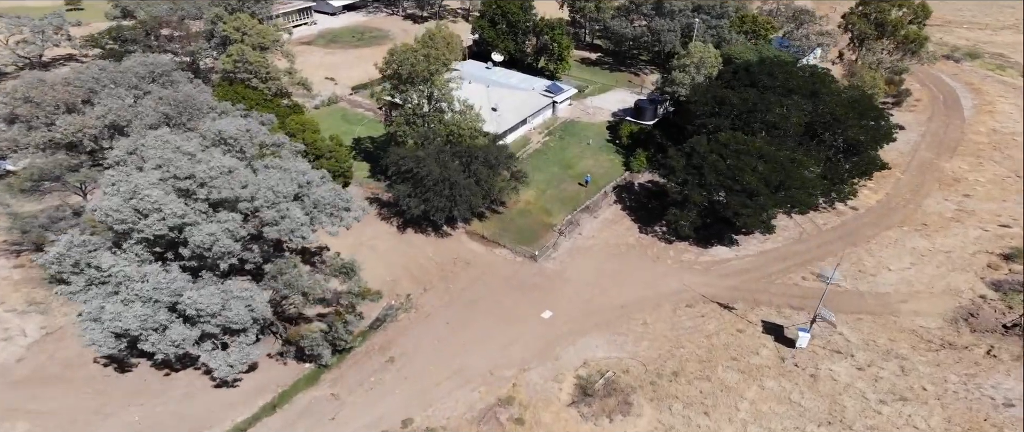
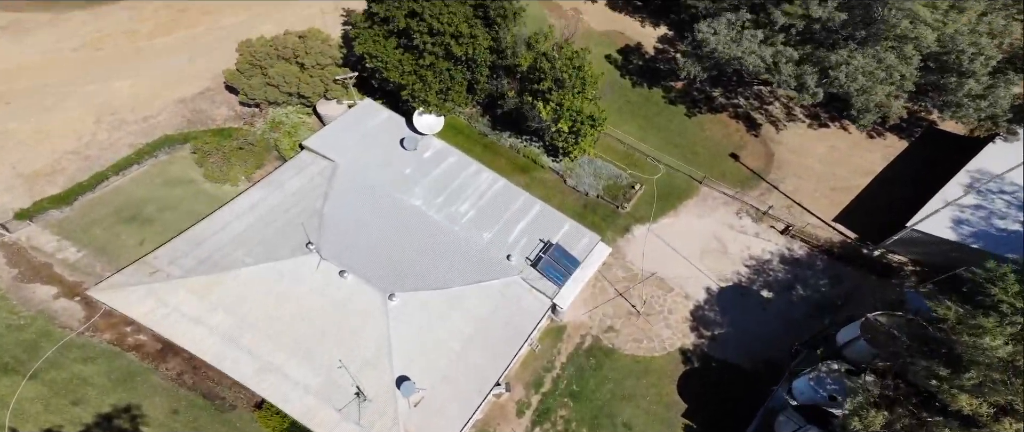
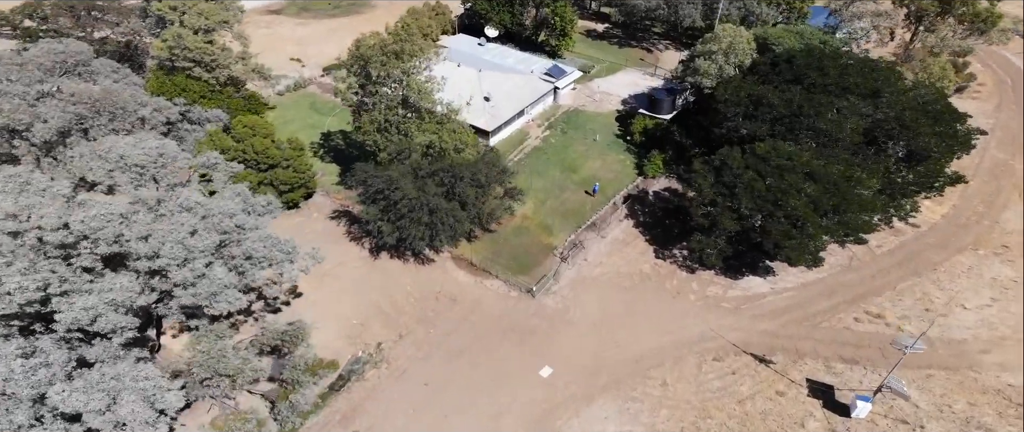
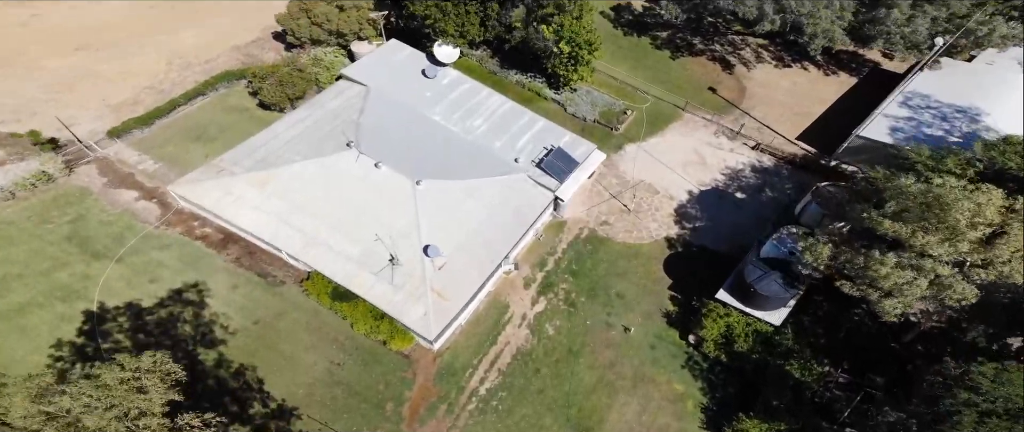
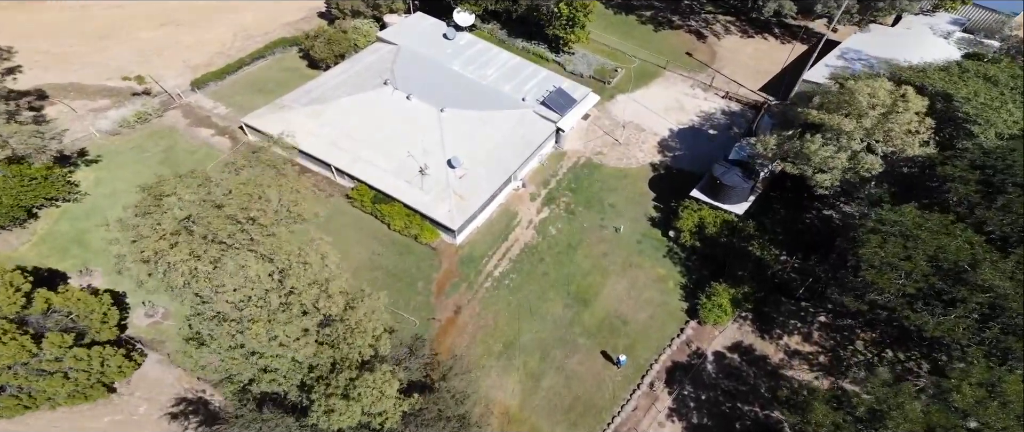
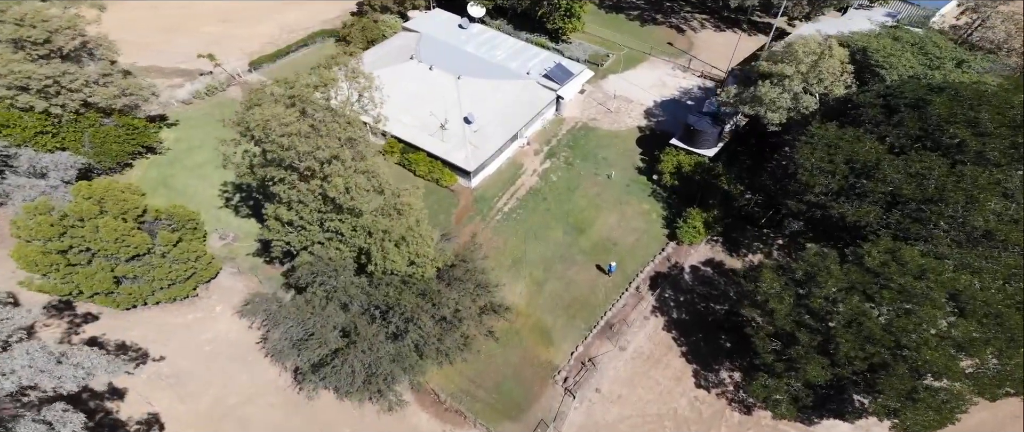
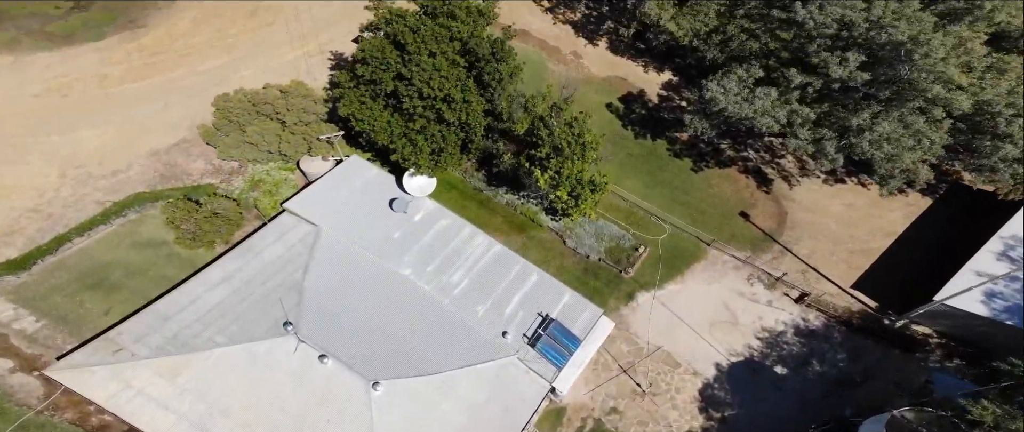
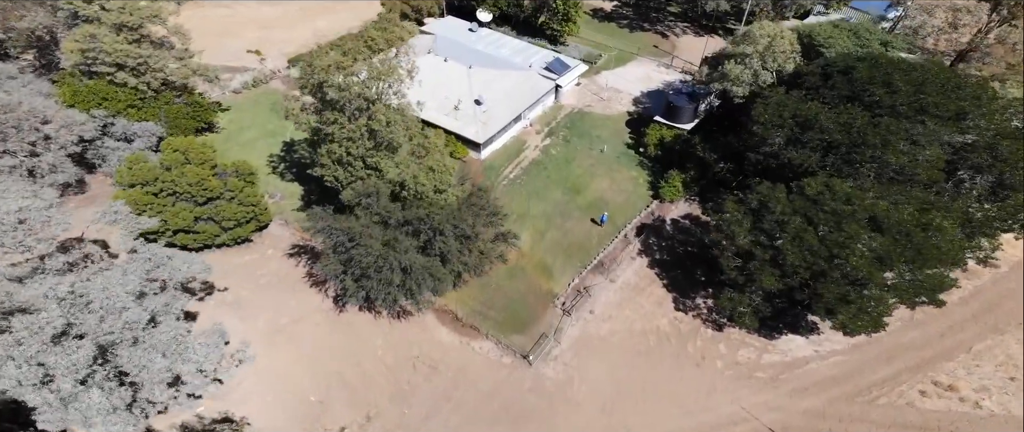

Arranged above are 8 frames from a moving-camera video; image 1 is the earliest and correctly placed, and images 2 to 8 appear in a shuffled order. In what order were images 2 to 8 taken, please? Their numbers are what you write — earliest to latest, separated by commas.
3, 8, 6, 5, 4, 2, 7
